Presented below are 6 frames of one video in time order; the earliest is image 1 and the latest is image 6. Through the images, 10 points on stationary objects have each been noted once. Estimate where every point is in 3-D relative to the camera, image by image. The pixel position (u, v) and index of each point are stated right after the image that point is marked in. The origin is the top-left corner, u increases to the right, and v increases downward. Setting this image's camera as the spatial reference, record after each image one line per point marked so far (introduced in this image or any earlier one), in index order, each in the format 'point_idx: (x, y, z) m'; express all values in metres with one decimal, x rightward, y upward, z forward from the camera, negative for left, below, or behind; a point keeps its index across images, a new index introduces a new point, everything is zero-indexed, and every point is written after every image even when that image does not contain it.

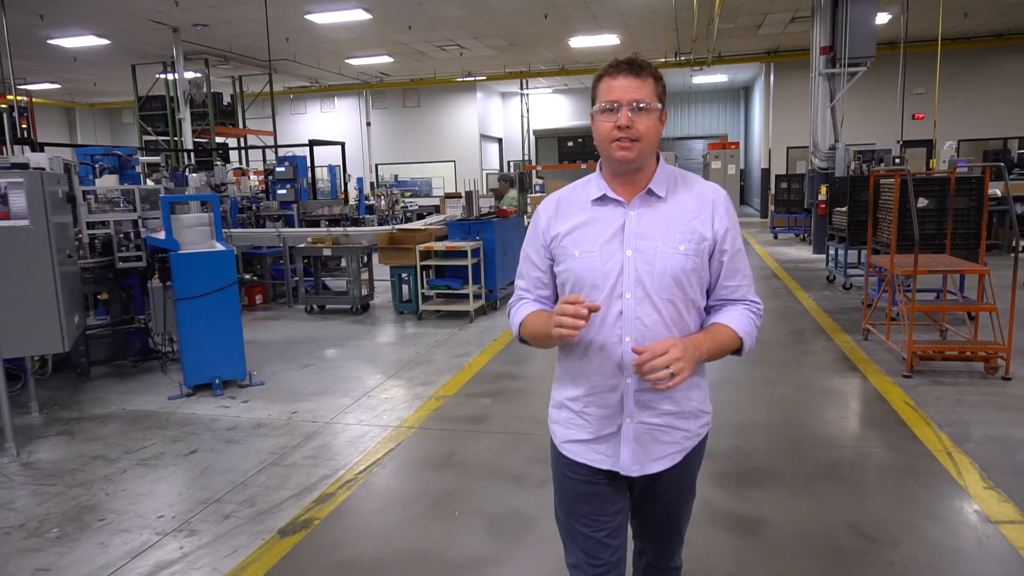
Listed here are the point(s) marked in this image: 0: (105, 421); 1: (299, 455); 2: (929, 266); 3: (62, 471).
0: (-2.4, -0.8, +4.2) m
1: (-1.1, -0.8, +3.7) m
2: (+2.9, +0.2, +5.0) m
3: (-2.2, -0.9, +3.5) m
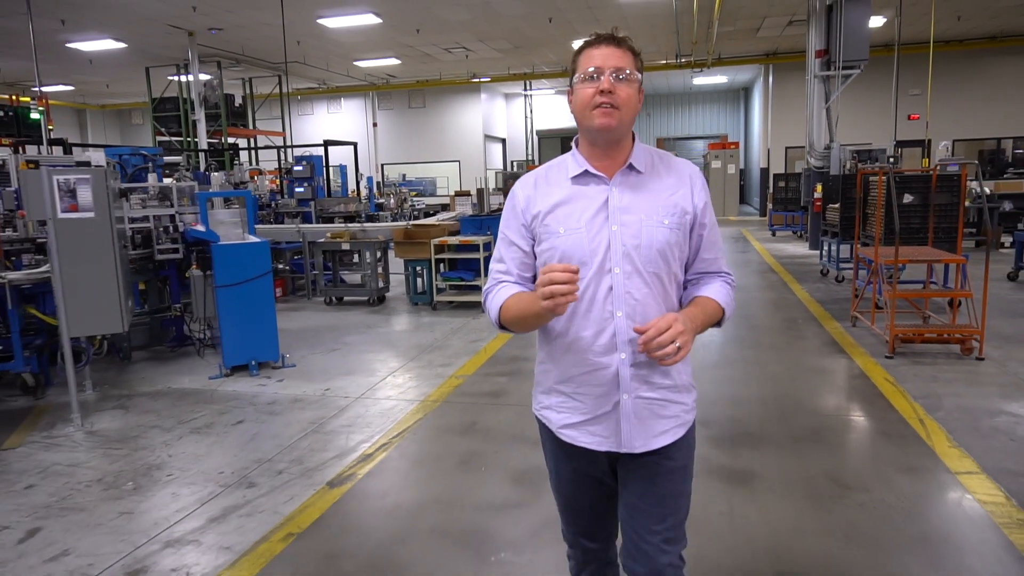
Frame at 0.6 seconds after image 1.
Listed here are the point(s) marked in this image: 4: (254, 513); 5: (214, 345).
0: (-2.3, -0.7, +4.6) m
1: (-1.0, -0.8, +4.1) m
2: (+3.0, +0.2, +5.4) m
3: (-2.1, -0.8, +3.9) m
4: (-1.1, -0.9, +3.0) m
5: (-2.4, -0.5, +5.7) m
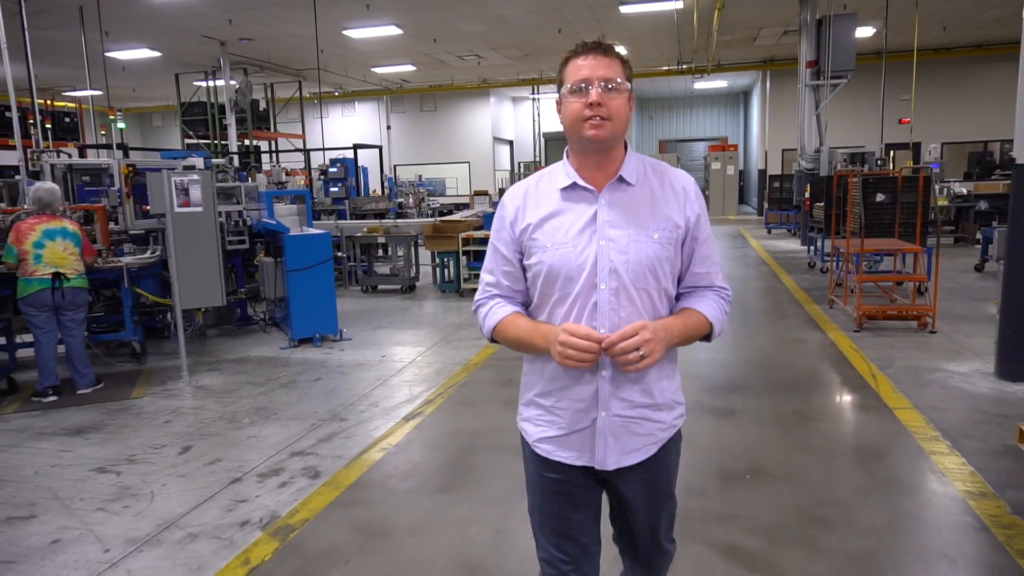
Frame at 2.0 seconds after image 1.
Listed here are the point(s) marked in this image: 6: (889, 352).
0: (-2.1, -0.6, +5.5) m
1: (-0.8, -0.6, +4.9) m
2: (+3.2, +0.4, +6.3) m
3: (-1.9, -0.7, +4.8) m
4: (-0.9, -0.8, +3.9) m
5: (-2.2, -0.3, +6.6) m
6: (+2.7, -0.5, +5.1) m
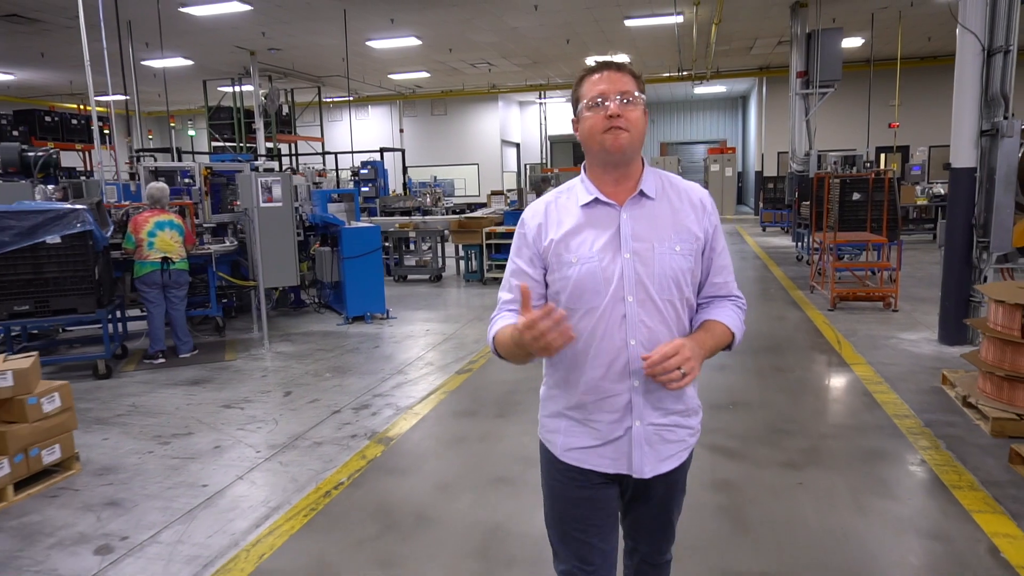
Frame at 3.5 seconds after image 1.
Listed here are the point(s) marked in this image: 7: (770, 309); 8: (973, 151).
0: (-1.9, -0.4, +6.4) m
1: (-0.5, -0.5, +5.9) m
2: (+3.4, +0.5, +7.3) m
3: (-1.7, -0.5, +5.8) m
4: (-0.6, -0.7, +4.8) m
5: (-2.0, -0.2, +7.6) m
6: (+2.9, -0.3, +6.1) m
7: (+2.5, -0.2, +7.0) m
8: (+3.3, +1.0, +5.0) m
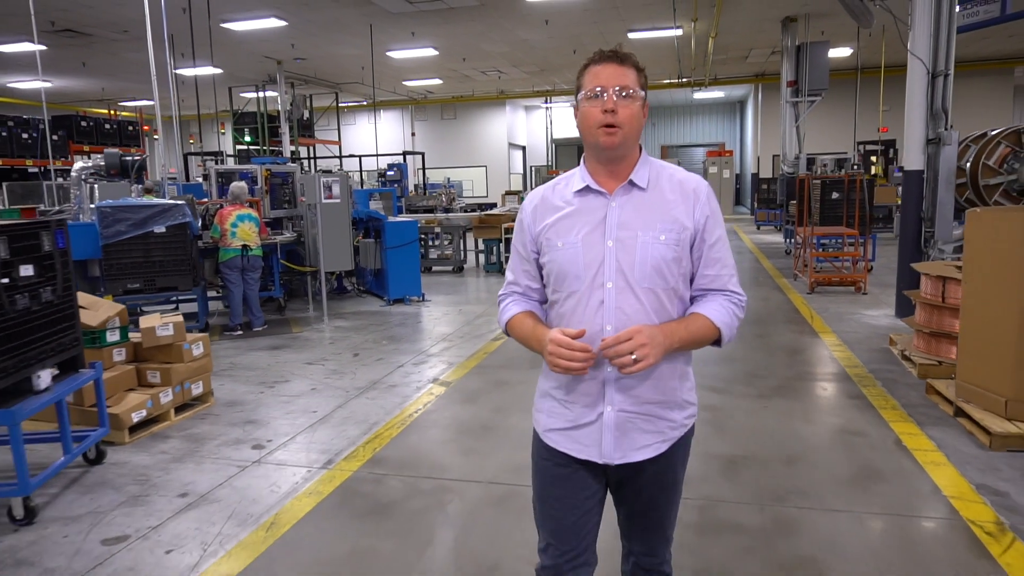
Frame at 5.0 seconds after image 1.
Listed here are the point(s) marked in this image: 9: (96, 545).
0: (-1.6, -0.3, +7.4) m
1: (-0.3, -0.3, +6.9) m
2: (+3.7, +0.6, +8.3) m
3: (-1.5, -0.4, +6.8) m
4: (-0.4, -0.5, +5.9) m
5: (-1.8, 0.0, +8.6) m
6: (+3.1, -0.2, +7.1) m
7: (+2.7, -0.1, +8.0) m
8: (+3.5, +1.1, +6.1) m
9: (-1.6, -1.0, +2.8) m
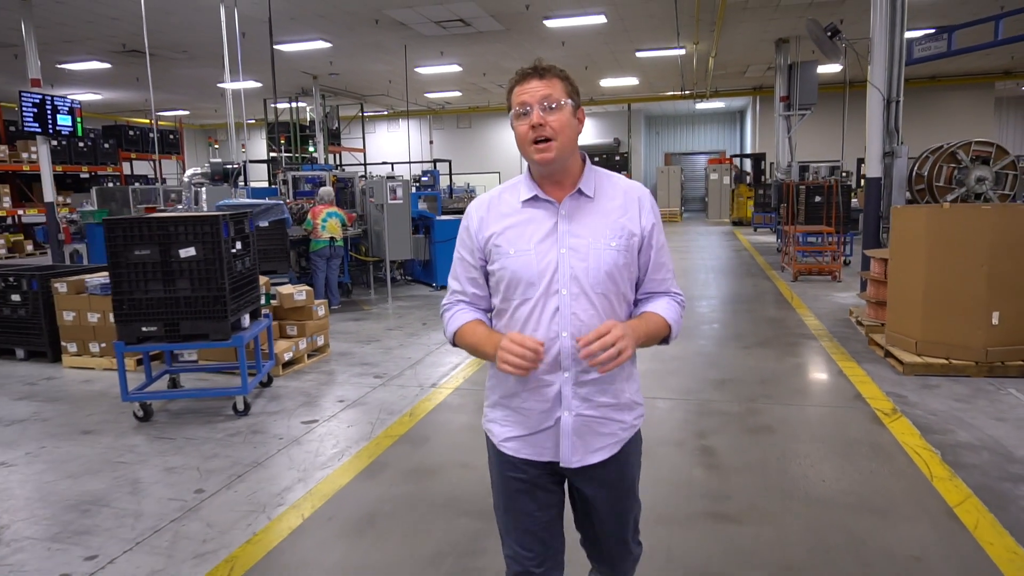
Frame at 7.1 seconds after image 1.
0: (-1.3, -0.1, +8.9) m
1: (0.0, -0.2, +8.3) m
2: (+4.0, +0.8, +9.7) m
3: (-1.1, -0.2, +8.2) m
4: (-0.1, -0.3, +7.3) m
5: (-1.4, +0.1, +10.0) m
6: (+3.5, 0.0, +8.5) m
7: (+3.1, +0.1, +9.4) m
8: (+3.9, +1.3, +7.5) m
9: (-1.2, -0.8, +4.2) m
